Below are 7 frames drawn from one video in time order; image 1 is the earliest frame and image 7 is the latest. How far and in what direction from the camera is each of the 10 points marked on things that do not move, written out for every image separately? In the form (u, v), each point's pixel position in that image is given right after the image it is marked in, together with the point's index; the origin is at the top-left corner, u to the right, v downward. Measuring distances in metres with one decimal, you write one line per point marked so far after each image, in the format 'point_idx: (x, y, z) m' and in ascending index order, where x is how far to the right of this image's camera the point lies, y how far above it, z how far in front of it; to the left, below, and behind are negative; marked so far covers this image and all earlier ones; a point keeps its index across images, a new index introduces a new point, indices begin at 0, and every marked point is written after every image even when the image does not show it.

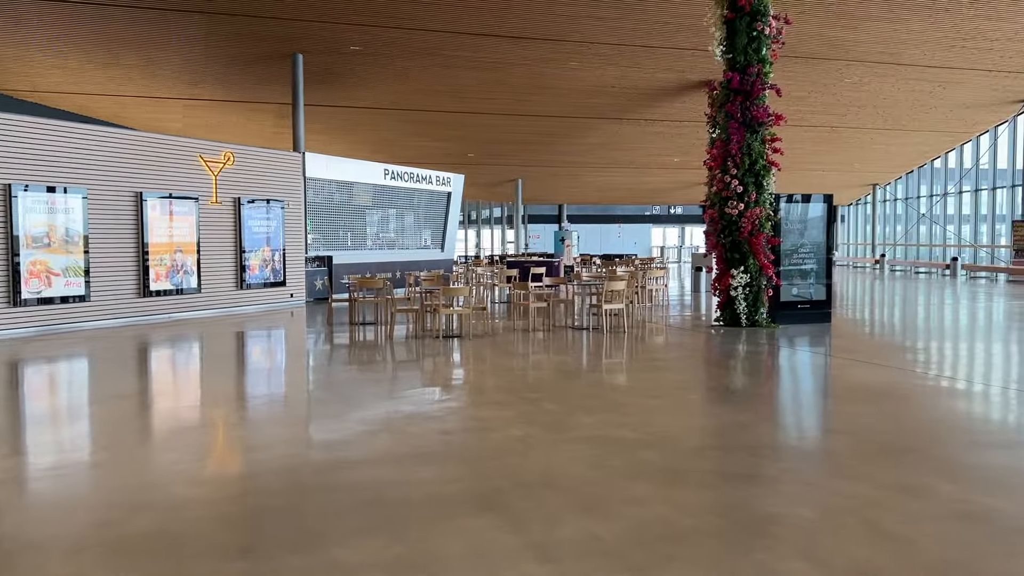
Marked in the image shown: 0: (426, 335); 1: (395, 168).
0: (-1.0, -0.6, +10.1) m
1: (-2.6, +2.7, +18.5) m
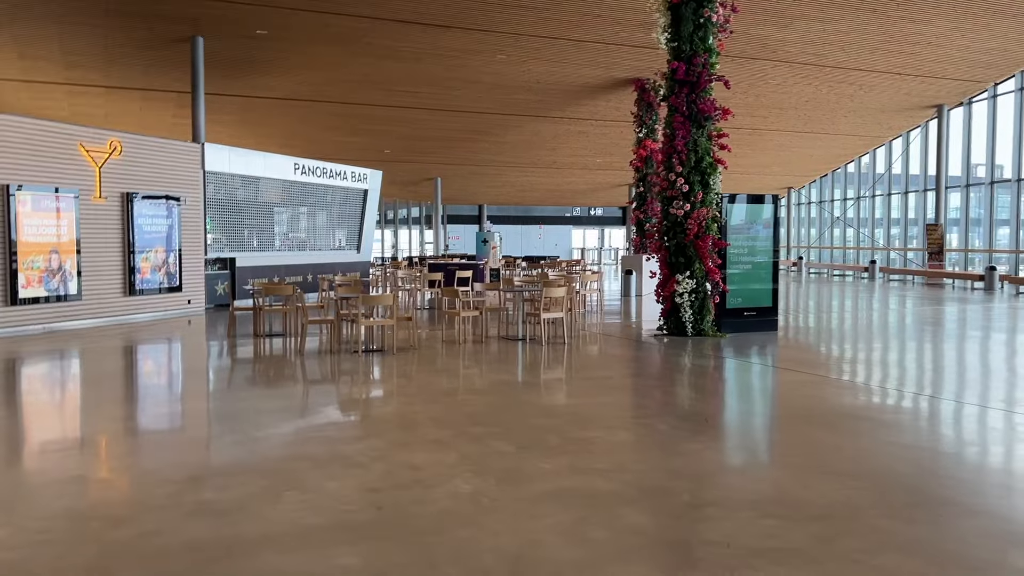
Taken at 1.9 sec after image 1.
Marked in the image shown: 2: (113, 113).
0: (-1.8, -0.7, +9.0) m
1: (-4.2, +2.6, +17.2) m
2: (-8.9, +3.9, +18.6) m
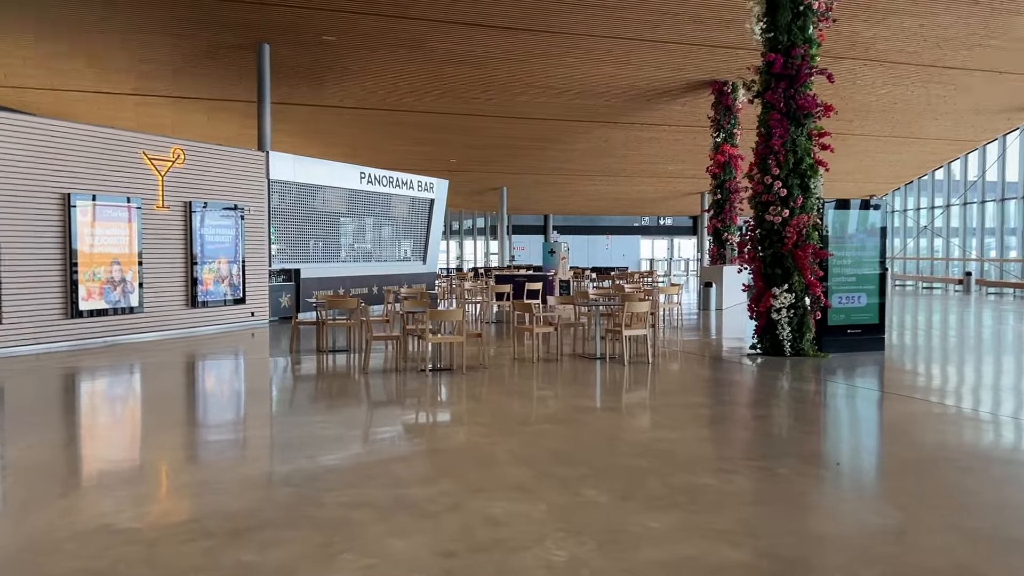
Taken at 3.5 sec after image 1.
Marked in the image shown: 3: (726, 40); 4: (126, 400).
0: (-1.0, -0.8, +8.4) m
1: (-2.8, +2.4, +16.8) m
2: (-7.3, +3.7, +18.5) m
3: (+3.6, +4.2, +14.2) m
4: (-3.5, -1.0, +7.7) m
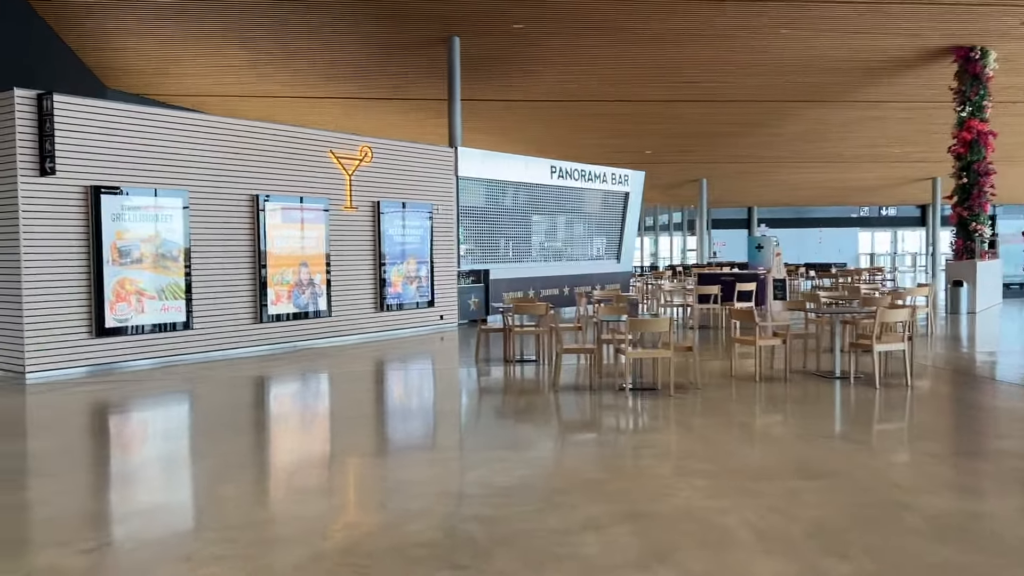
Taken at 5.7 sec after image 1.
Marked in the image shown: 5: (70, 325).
0: (+0.8, -0.8, +7.3) m
1: (+1.0, +2.3, +15.9) m
2: (-3.0, +3.7, +18.6) m
3: (+6.7, +4.2, +11.9) m
4: (-1.8, -1.1, +7.2) m
5: (-4.3, -0.4, +8.0) m
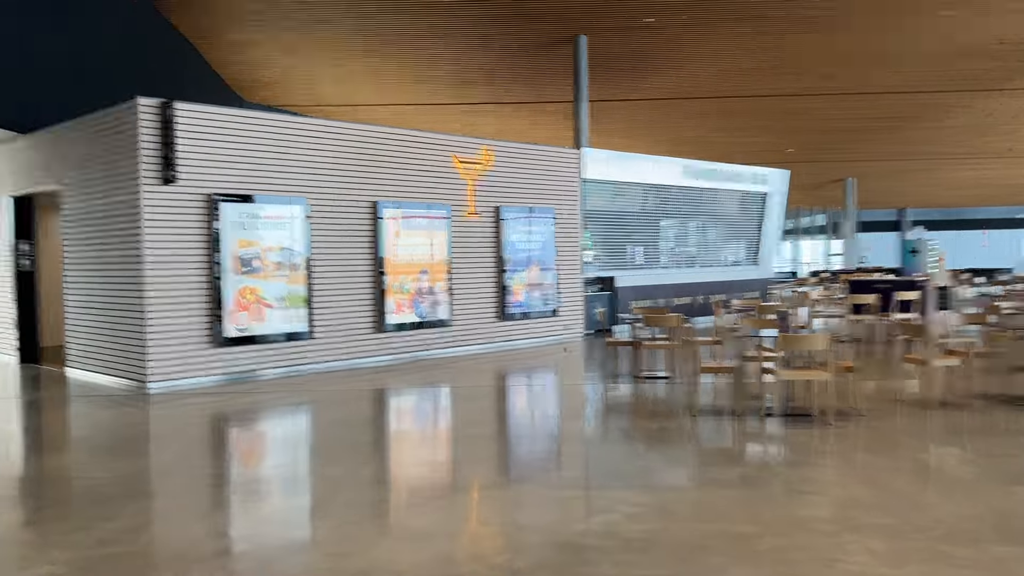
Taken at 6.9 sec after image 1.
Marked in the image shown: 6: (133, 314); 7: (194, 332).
0: (+1.8, -0.9, +6.5) m
1: (+3.3, +2.2, +15.0) m
2: (-0.2, +3.5, +18.3) m
3: (+8.3, +4.1, +10.2) m
4: (-0.7, -1.1, +6.8) m
5: (-3.1, -0.4, +8.0) m
6: (-3.6, -0.3, +7.9) m
7: (-3.1, -0.4, +8.0) m
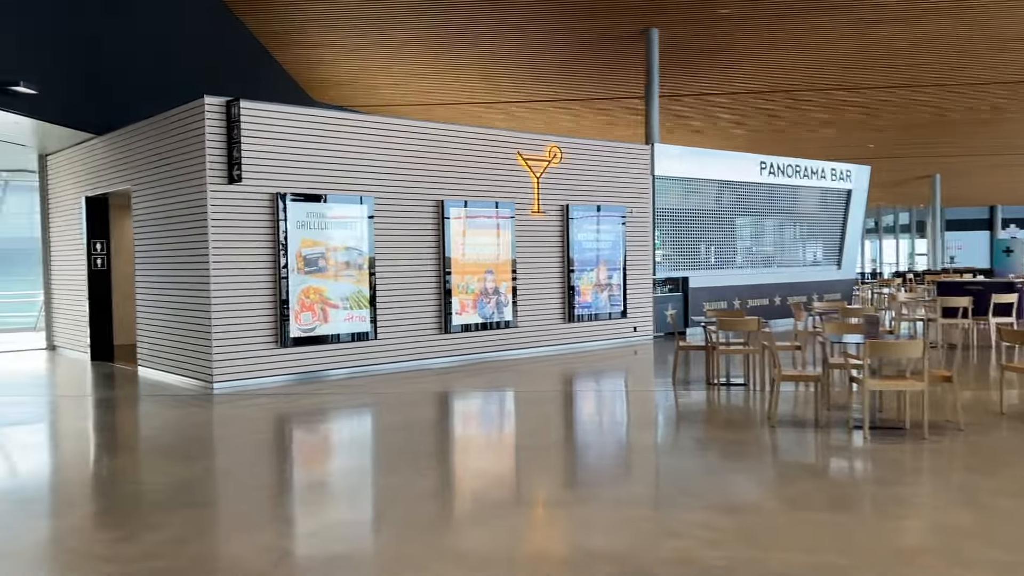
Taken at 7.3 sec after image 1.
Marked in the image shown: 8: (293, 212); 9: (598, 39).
0: (+2.3, -0.9, +6.1) m
1: (+4.5, +2.2, +14.4) m
2: (+1.3, +3.5, +18.0) m
3: (+9.1, +4.1, +9.2) m
4: (-0.2, -1.1, +6.6) m
5: (-2.4, -0.4, +8.0) m
6: (-2.9, -0.2, +7.9) m
7: (-2.4, -0.4, +8.0) m
8: (-2.1, +0.7, +8.1) m
9: (+1.3, +3.8, +12.5) m
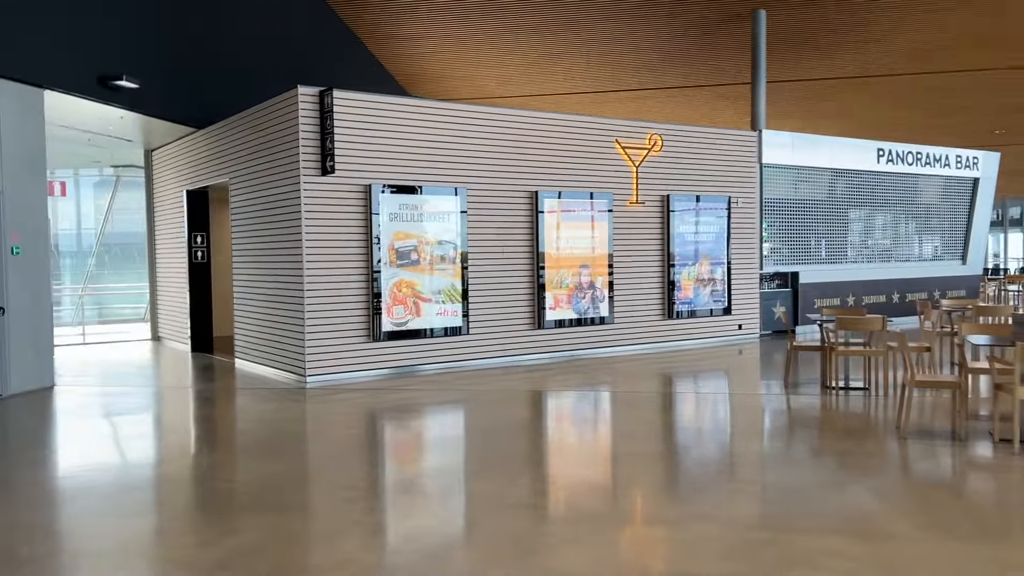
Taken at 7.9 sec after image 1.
0: (+3.0, -0.9, +5.5) m
1: (+6.1, +2.2, +13.5) m
2: (+3.3, +3.6, +17.4) m
3: (+10.1, +4.1, +7.8) m
4: (+0.5, -1.1, +6.3) m
5: (-1.5, -0.4, +7.9) m
6: (-2.1, -0.2, +7.9) m
7: (-1.5, -0.4, +7.9) m
8: (-1.2, +0.8, +8.0) m
9: (+2.7, +3.8, +12.0) m
